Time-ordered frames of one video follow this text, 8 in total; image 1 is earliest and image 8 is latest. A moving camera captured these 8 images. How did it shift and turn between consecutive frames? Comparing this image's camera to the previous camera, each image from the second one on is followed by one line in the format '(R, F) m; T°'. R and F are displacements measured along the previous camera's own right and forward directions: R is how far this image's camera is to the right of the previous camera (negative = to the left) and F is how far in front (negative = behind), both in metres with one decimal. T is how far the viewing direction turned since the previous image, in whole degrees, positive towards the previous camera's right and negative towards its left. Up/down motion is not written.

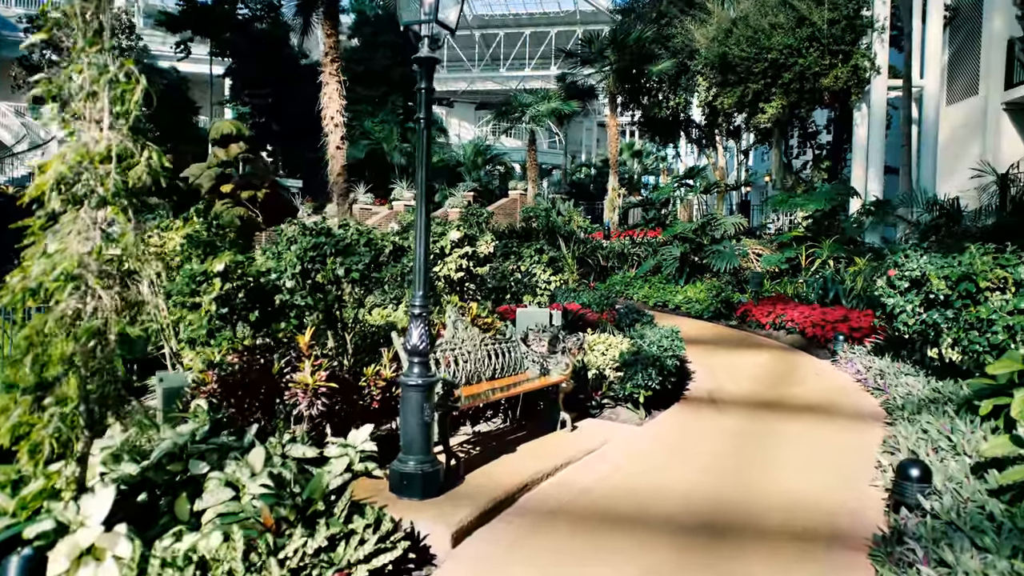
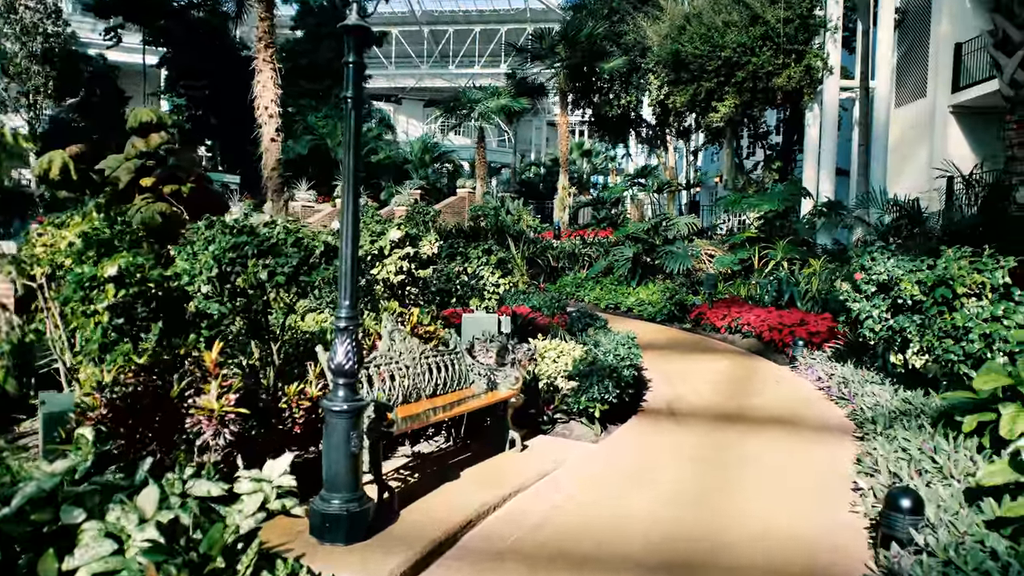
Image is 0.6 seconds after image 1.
(0.0, +0.5) m; +4°
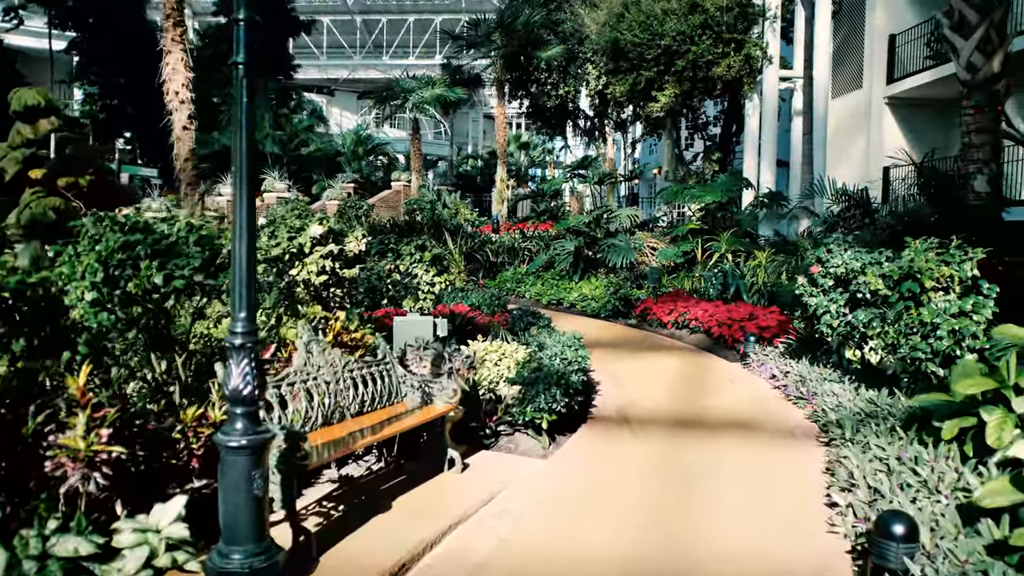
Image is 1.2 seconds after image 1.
(0.0, +0.6) m; +4°
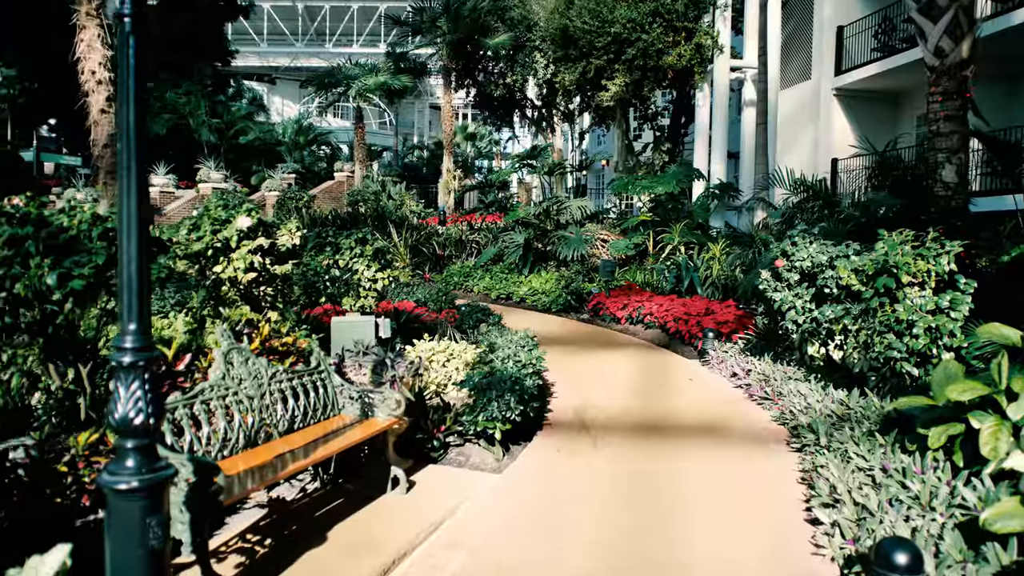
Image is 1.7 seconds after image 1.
(0.0, +0.5) m; +4°
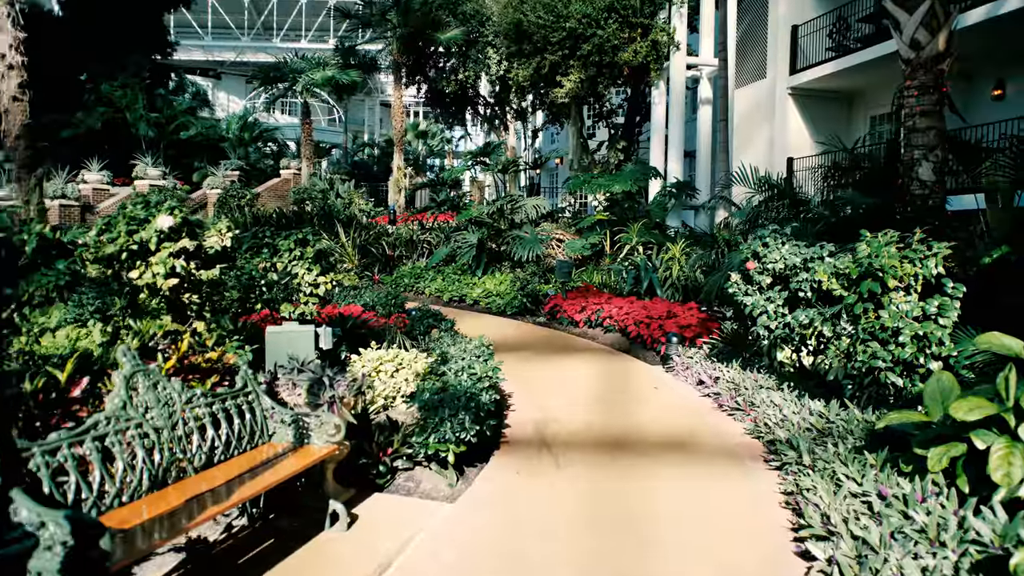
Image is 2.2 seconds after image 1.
(0.0, +0.5) m; +3°
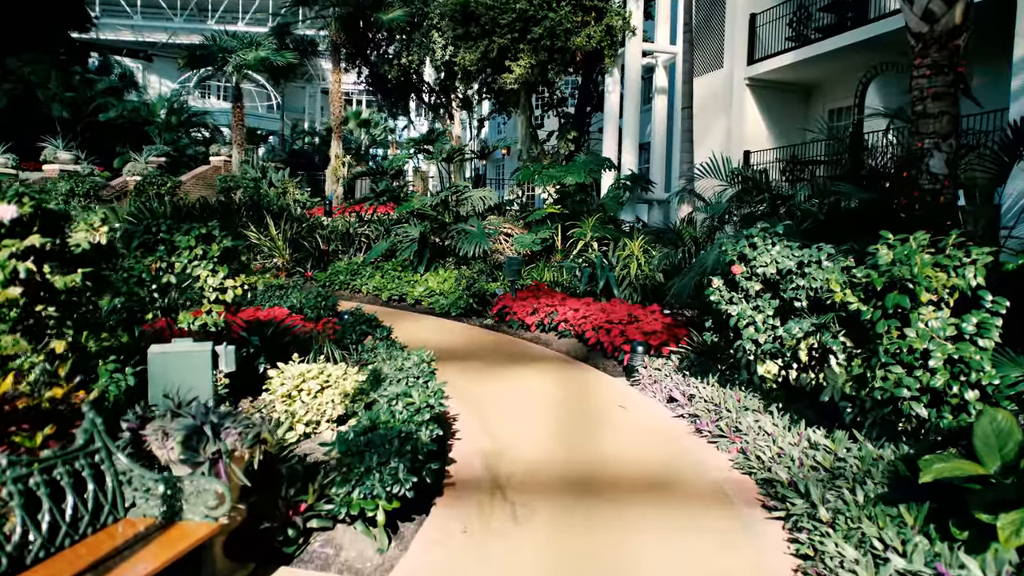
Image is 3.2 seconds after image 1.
(0.0, +0.9) m; +4°
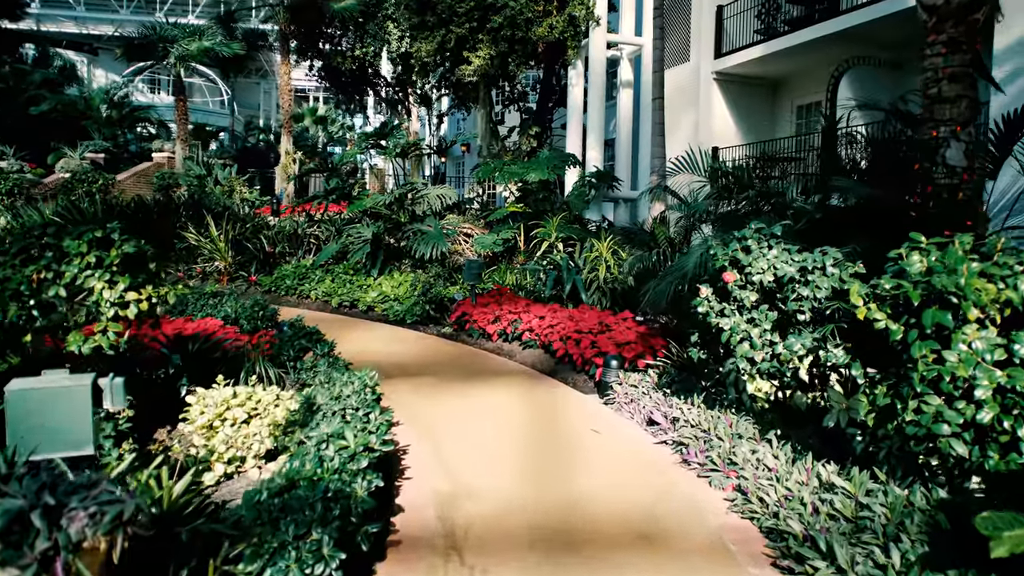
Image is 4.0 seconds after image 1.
(0.0, +0.7) m; +3°
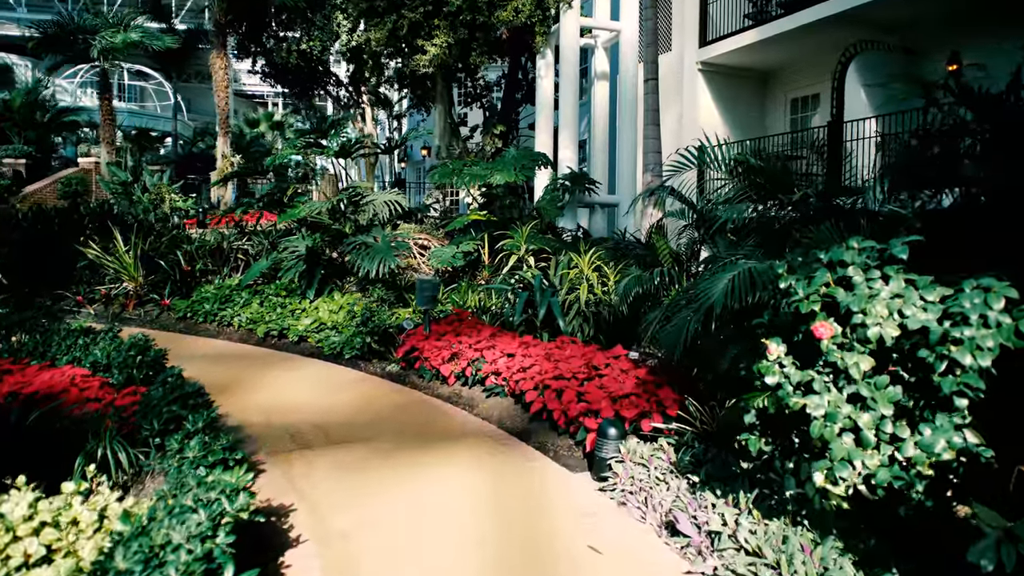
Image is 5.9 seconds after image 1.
(+0.1, +1.8) m; +2°
